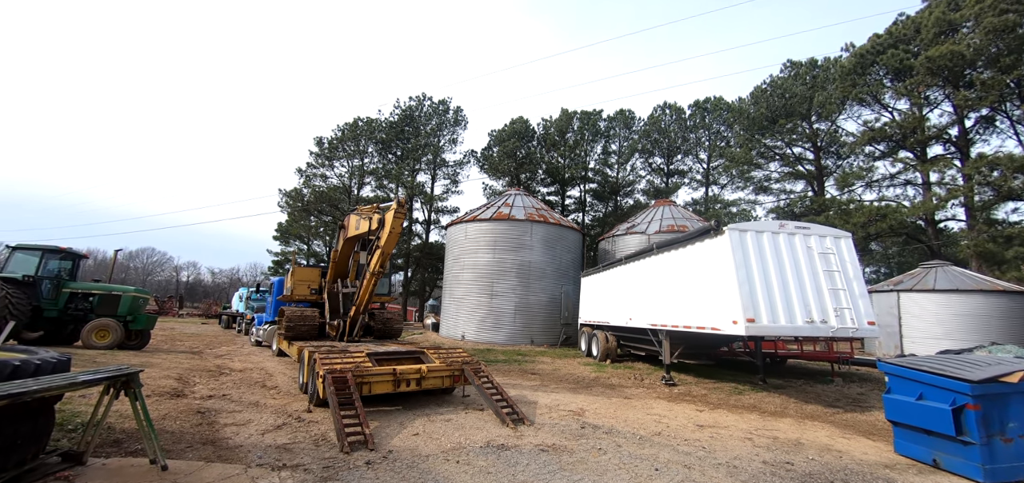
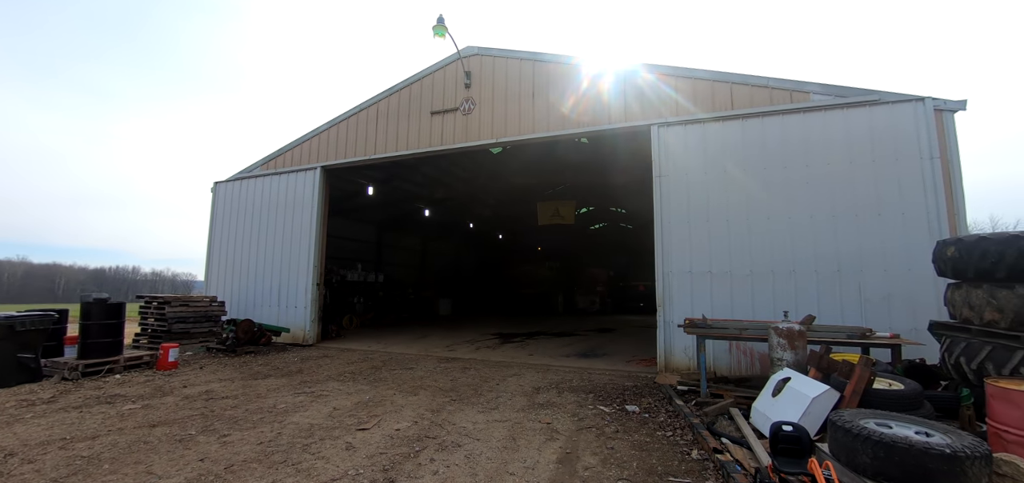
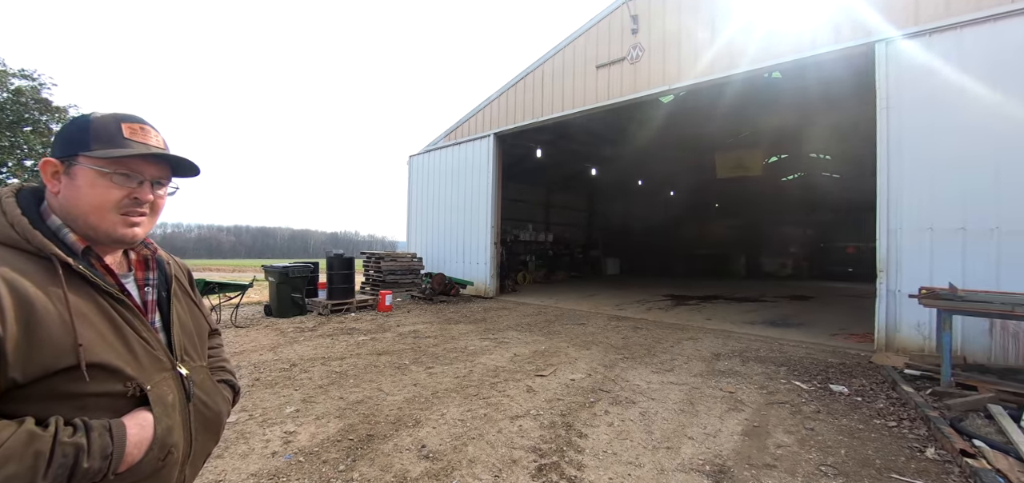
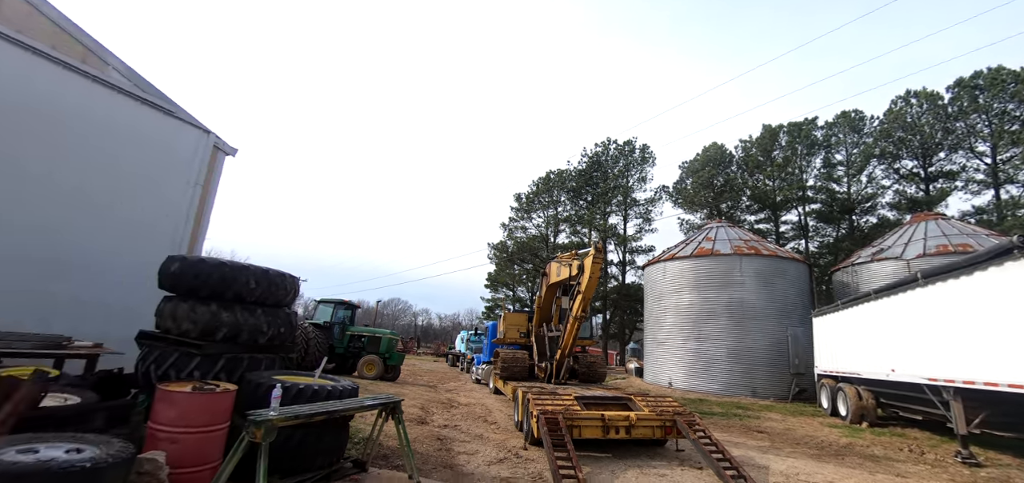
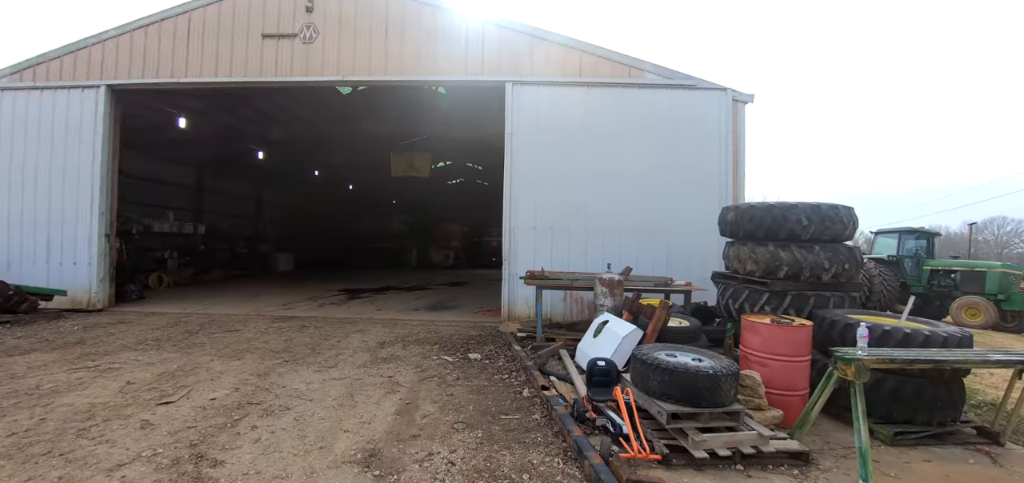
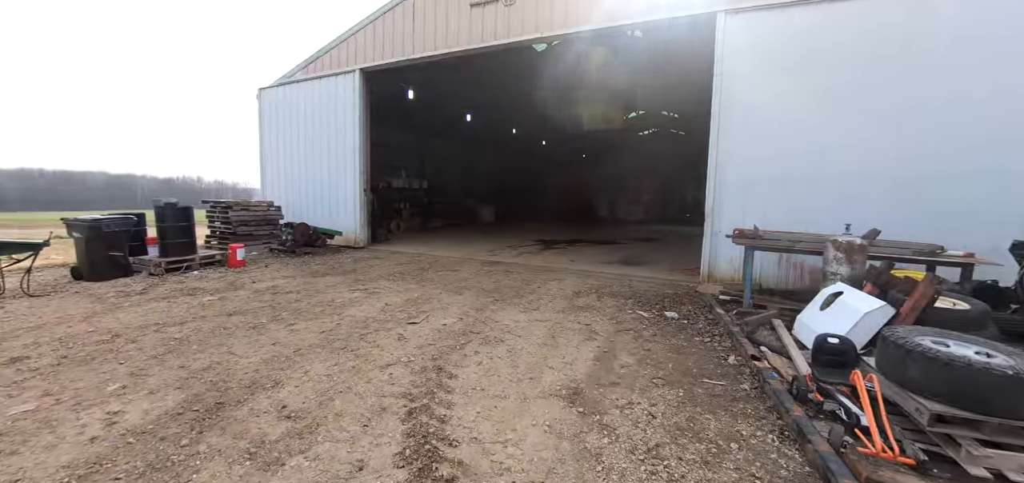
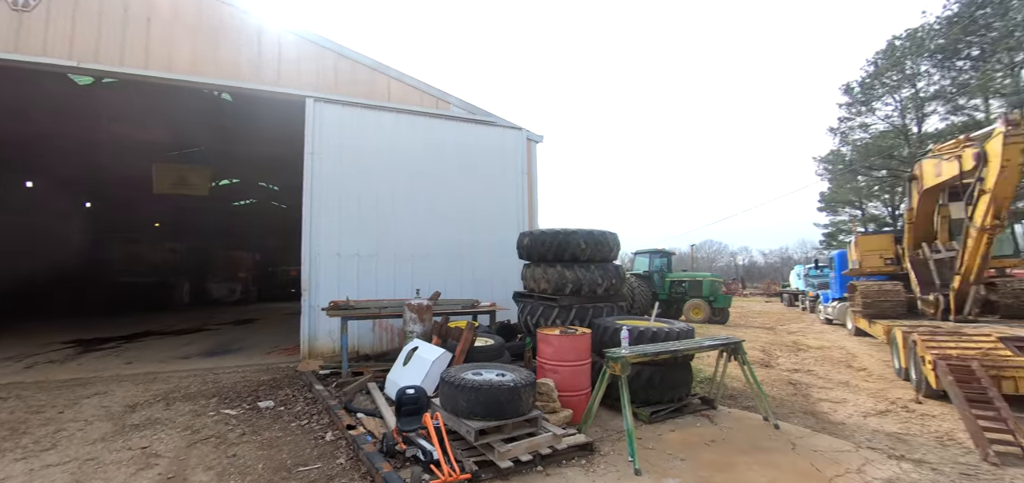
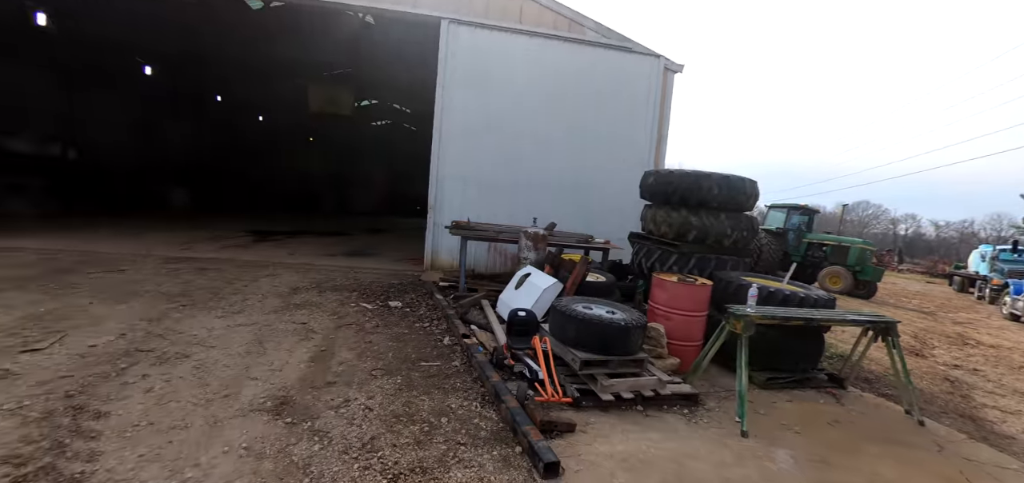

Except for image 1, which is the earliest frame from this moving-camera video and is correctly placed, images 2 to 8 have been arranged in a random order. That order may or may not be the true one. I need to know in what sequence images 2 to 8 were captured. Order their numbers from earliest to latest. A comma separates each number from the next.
4, 8, 6, 3, 2, 5, 7
